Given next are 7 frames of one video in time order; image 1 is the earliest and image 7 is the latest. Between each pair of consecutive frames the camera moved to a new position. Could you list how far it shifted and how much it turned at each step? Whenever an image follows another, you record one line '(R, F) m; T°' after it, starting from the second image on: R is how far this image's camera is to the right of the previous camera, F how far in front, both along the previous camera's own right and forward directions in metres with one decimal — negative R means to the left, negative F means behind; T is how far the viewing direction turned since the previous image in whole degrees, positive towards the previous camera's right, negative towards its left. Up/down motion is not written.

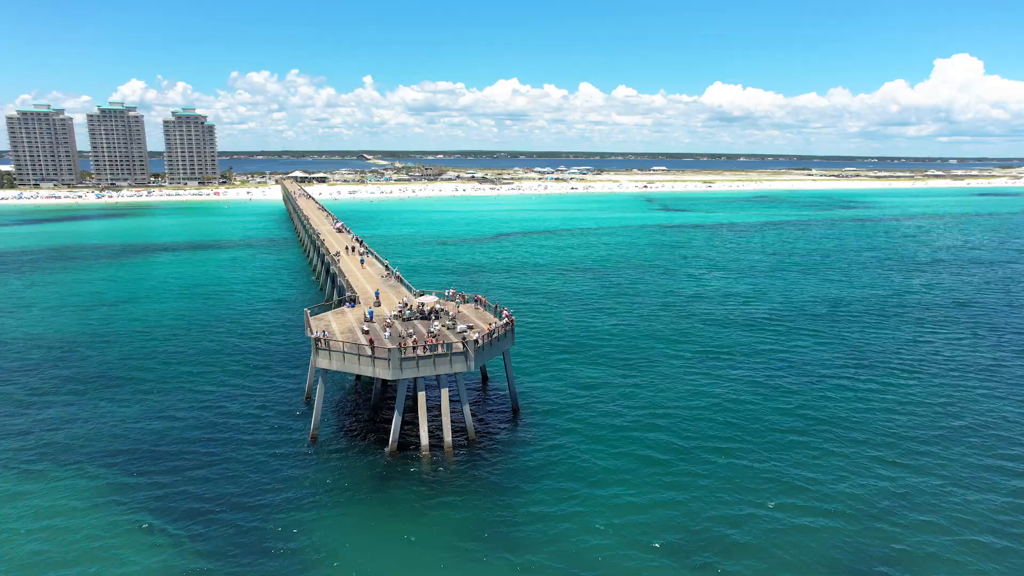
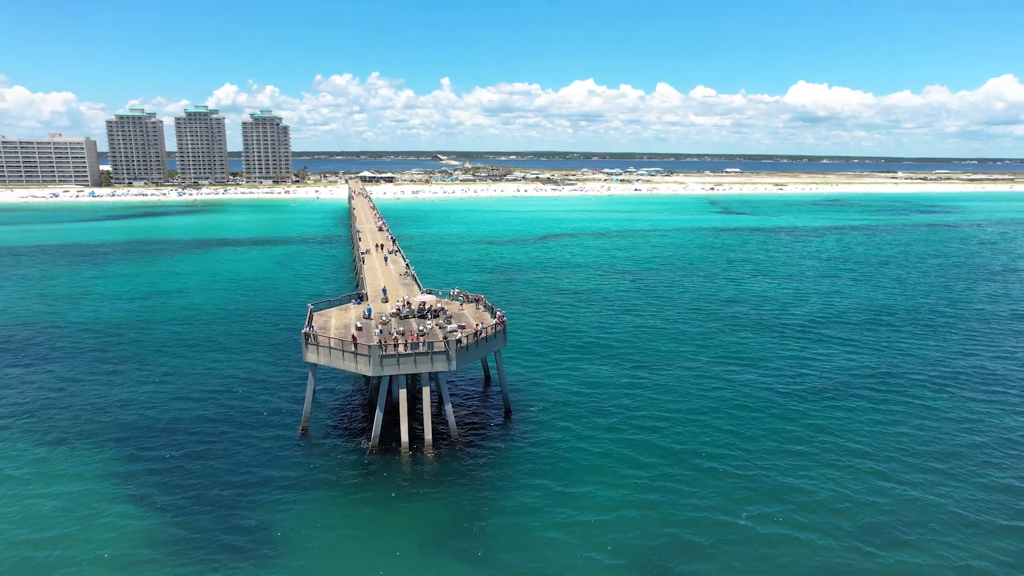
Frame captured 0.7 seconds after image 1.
(+4.0, -0.6) m; -6°
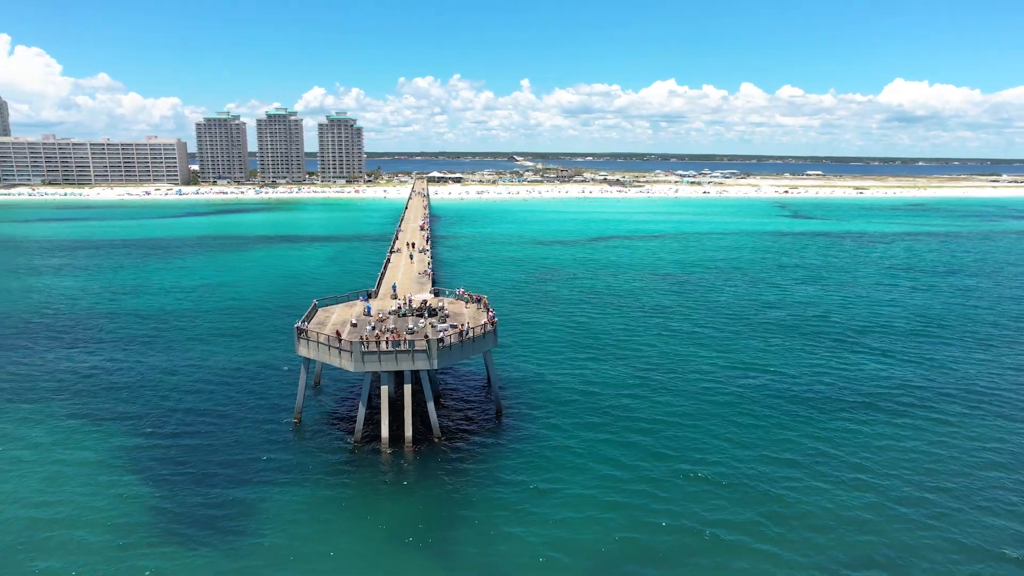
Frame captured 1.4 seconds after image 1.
(+4.4, -0.2) m; -7°
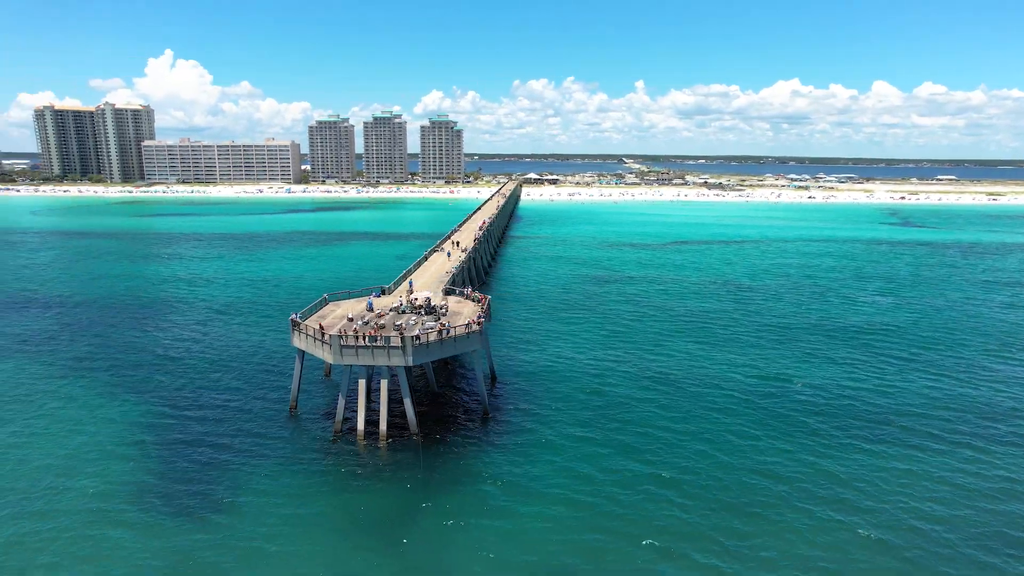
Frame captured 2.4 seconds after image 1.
(+6.1, -0.1) m; -9°
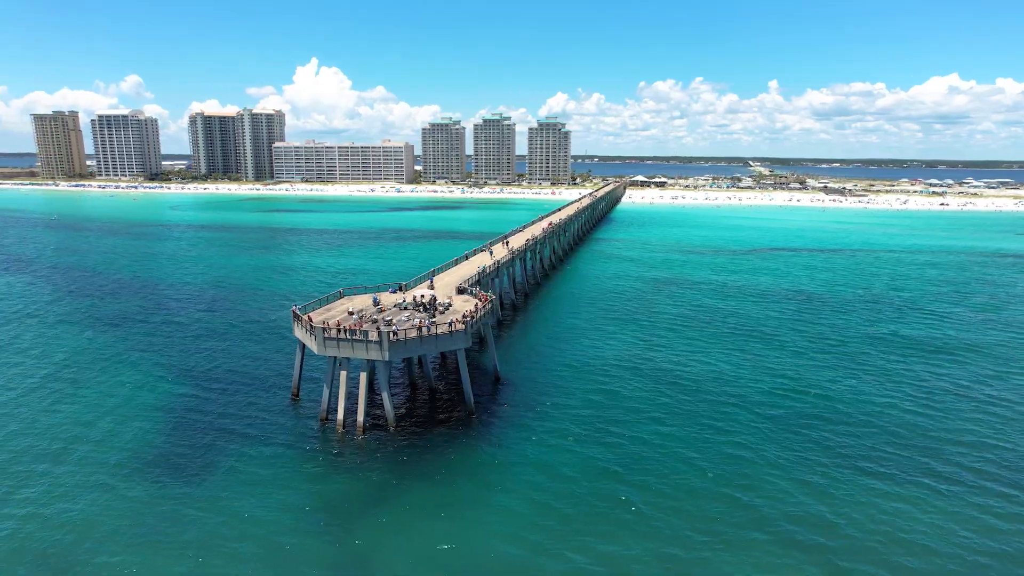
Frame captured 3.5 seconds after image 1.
(+6.4, +0.1) m; -10°
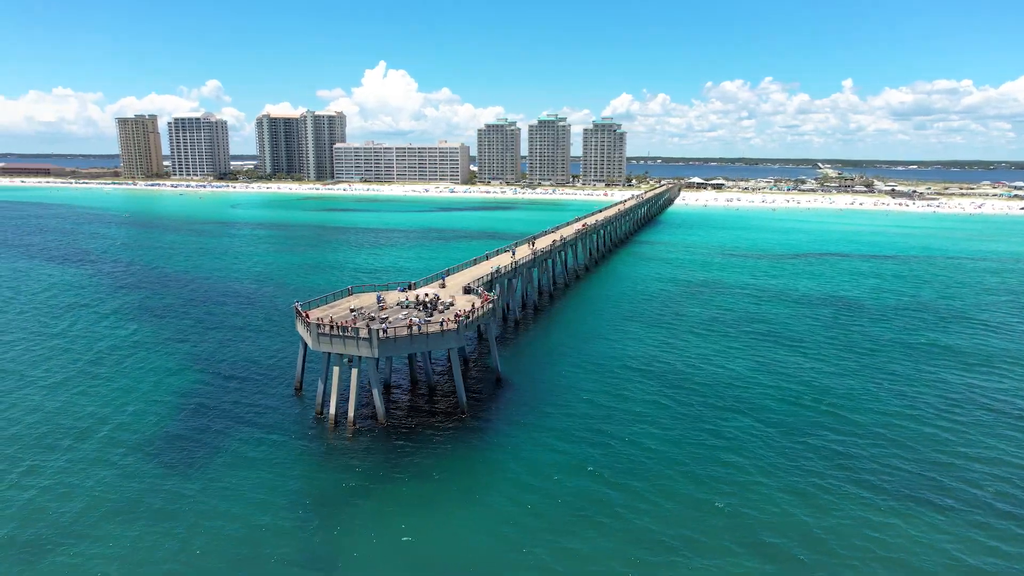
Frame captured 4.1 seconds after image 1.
(+3.3, 0.0) m; -5°
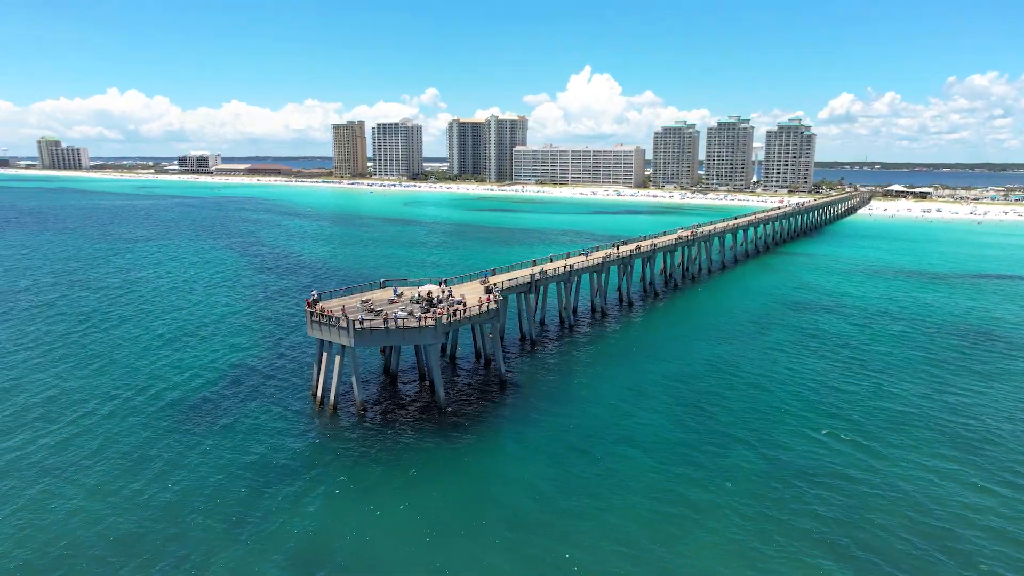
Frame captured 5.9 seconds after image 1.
(+10.1, +1.6) m; -17°
